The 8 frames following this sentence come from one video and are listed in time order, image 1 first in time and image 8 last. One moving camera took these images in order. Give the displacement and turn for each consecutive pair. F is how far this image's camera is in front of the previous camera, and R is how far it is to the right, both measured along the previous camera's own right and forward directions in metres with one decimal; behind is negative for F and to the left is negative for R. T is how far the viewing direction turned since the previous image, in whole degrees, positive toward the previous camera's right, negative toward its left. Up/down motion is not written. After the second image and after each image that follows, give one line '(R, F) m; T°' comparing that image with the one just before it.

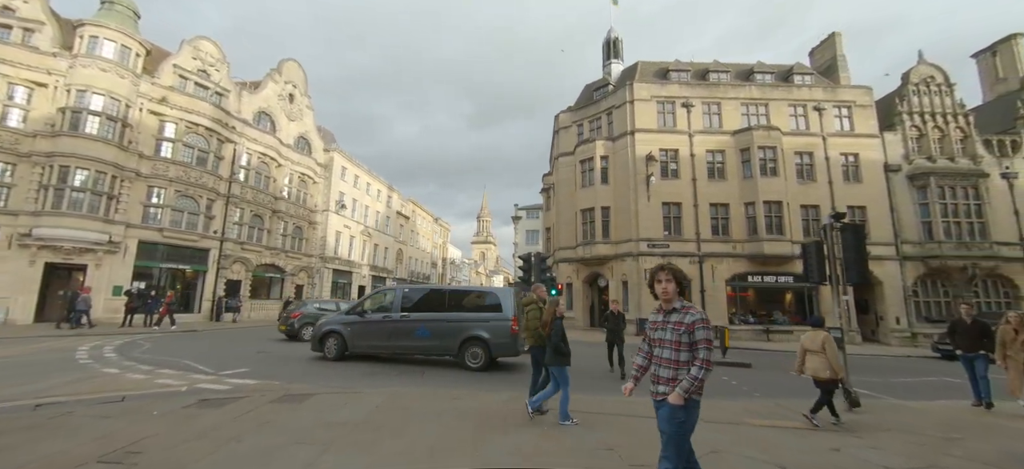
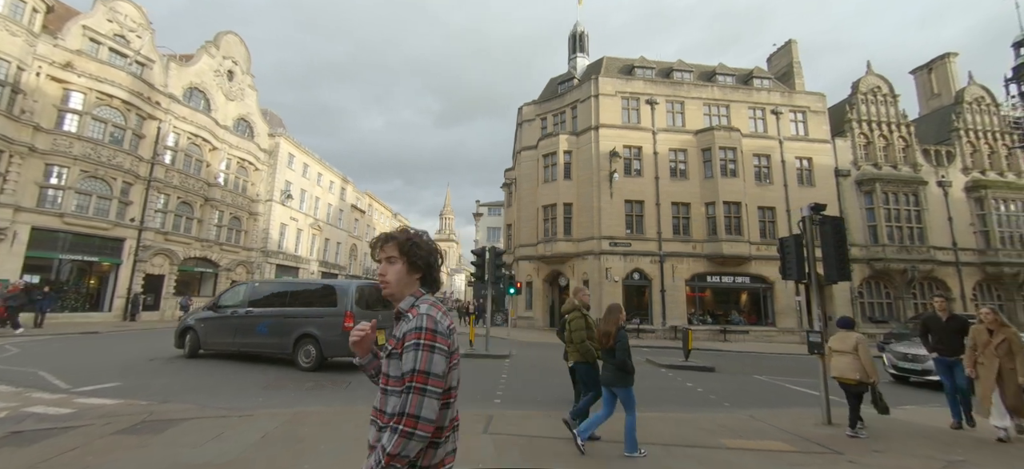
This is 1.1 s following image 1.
(+0.2, +1.2) m; +5°
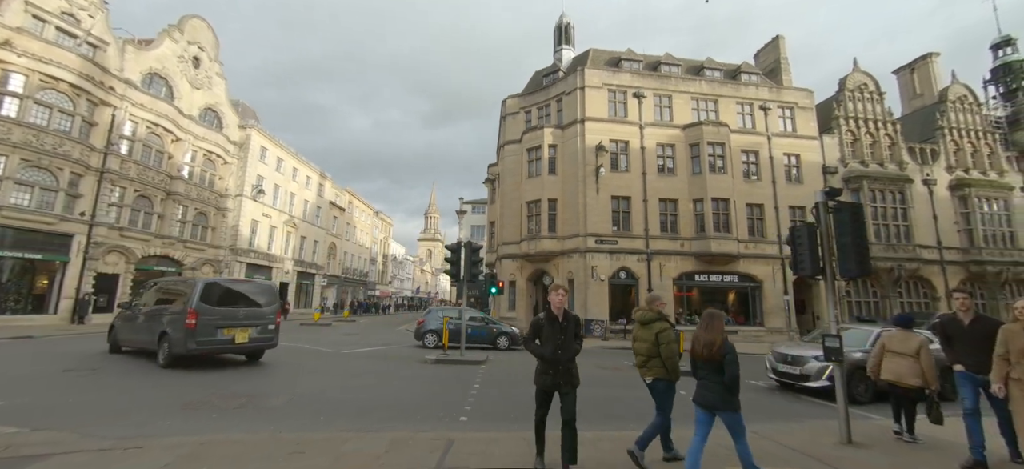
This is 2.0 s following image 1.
(+0.2, +1.1) m; +2°
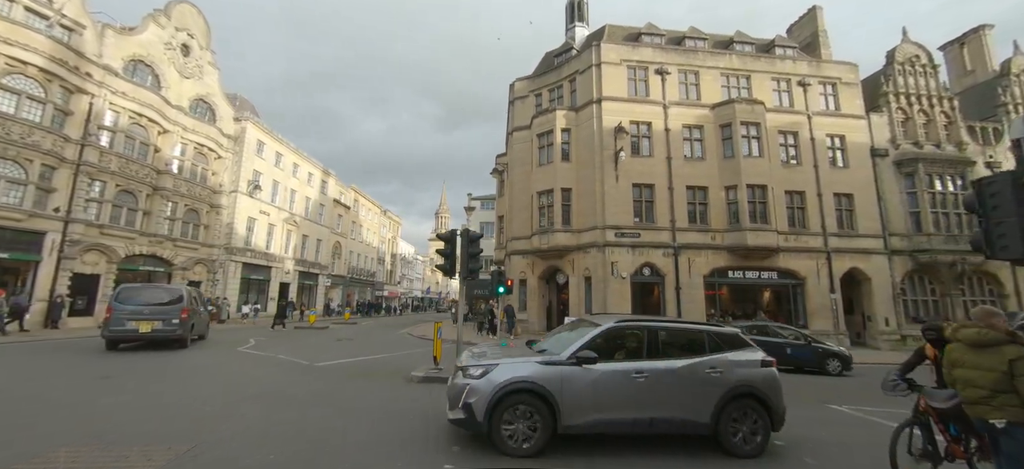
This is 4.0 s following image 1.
(+0.2, +2.4) m; -2°
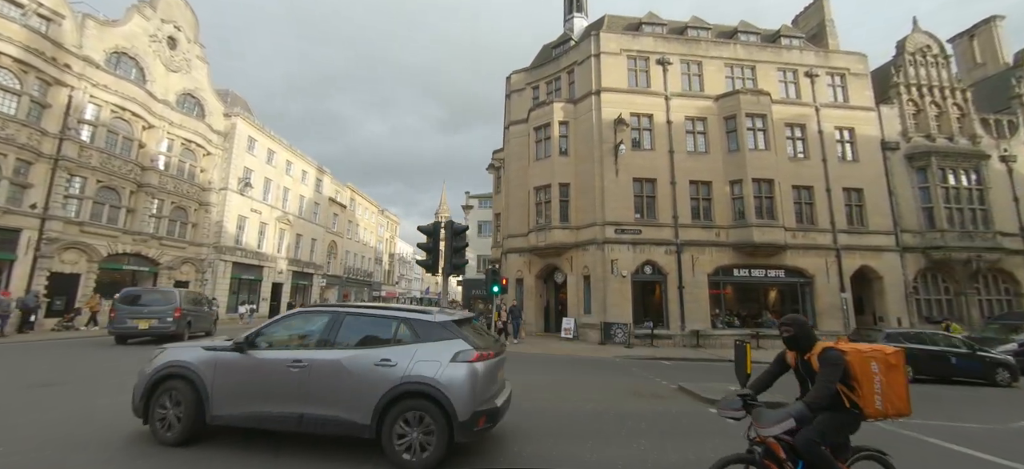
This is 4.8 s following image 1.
(+0.3, +0.9) m; 0°
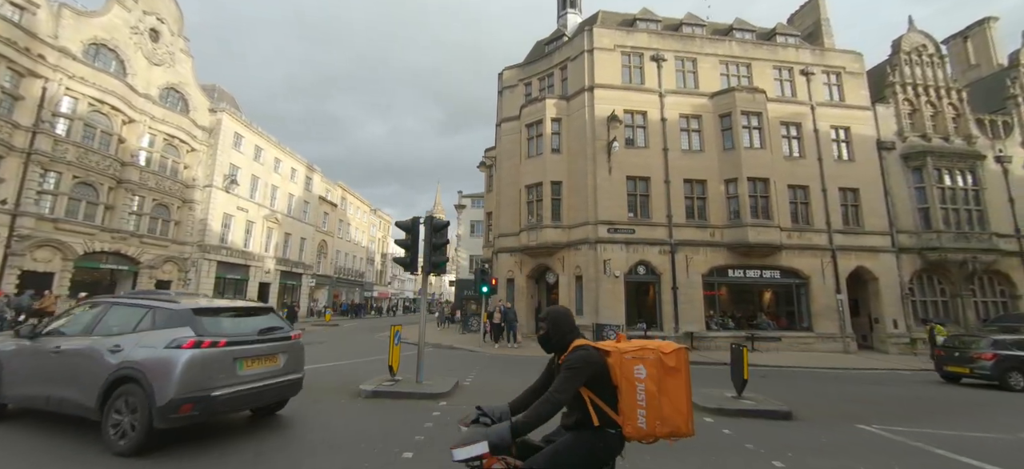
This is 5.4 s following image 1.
(+0.2, +0.5) m; +1°
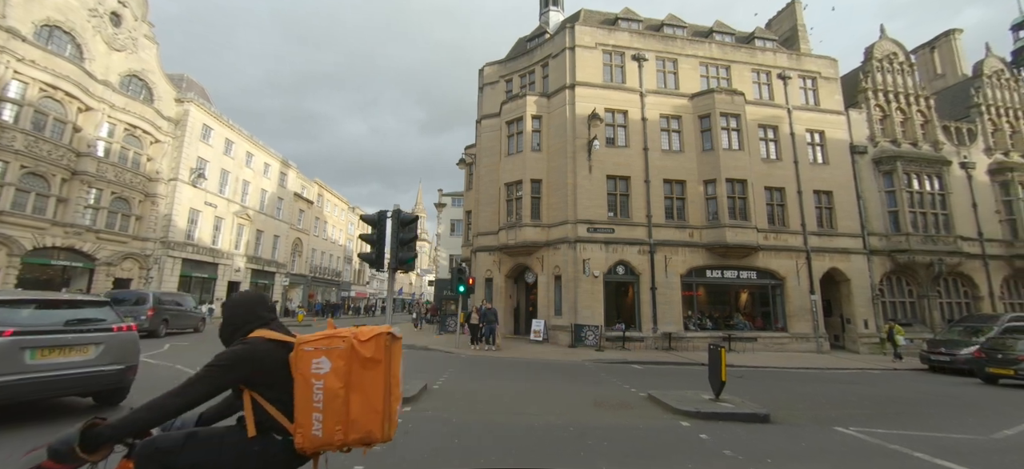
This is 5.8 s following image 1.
(+0.1, +0.4) m; +3°
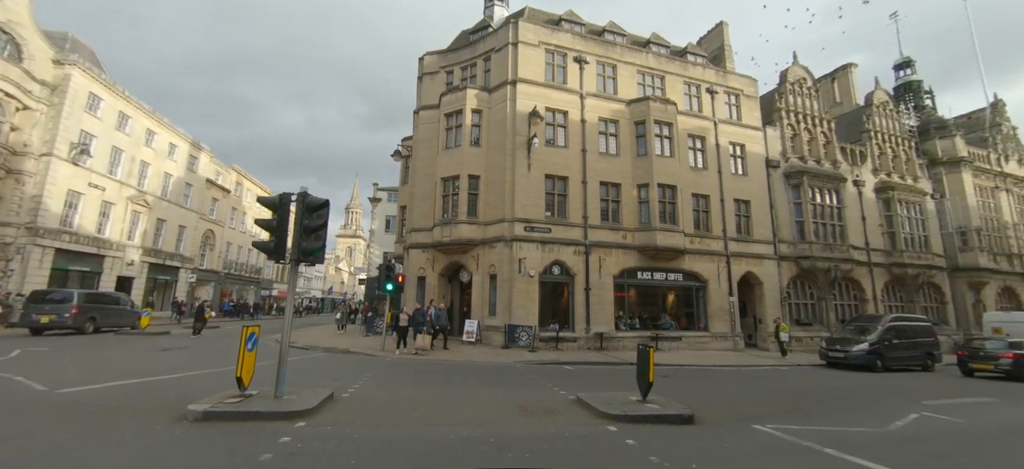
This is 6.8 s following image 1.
(0.0, +0.6) m; +9°
